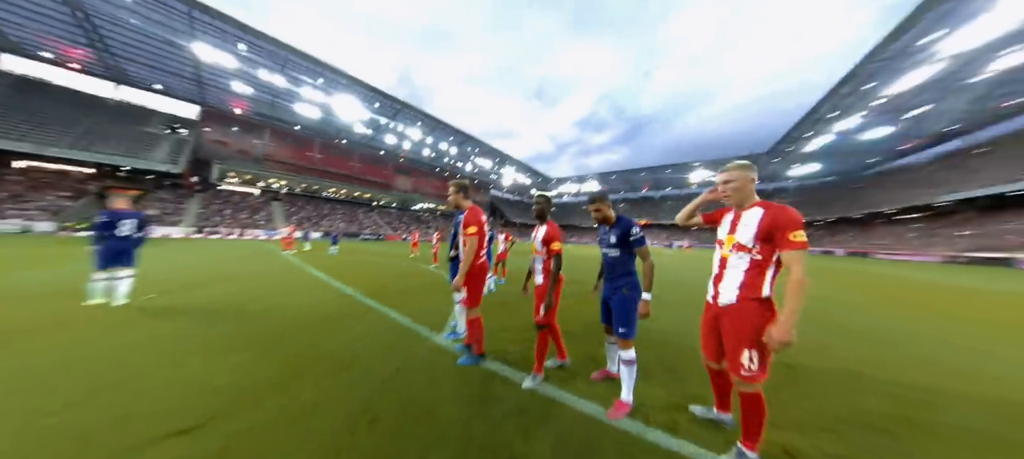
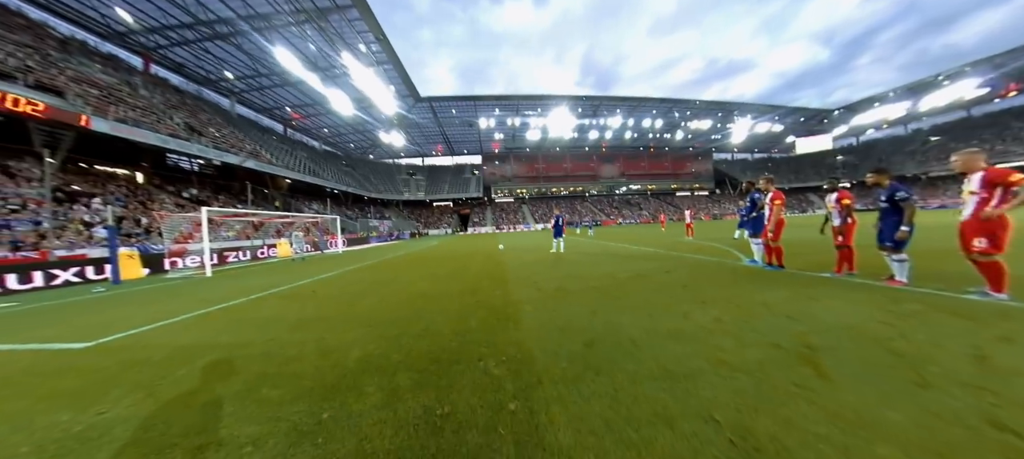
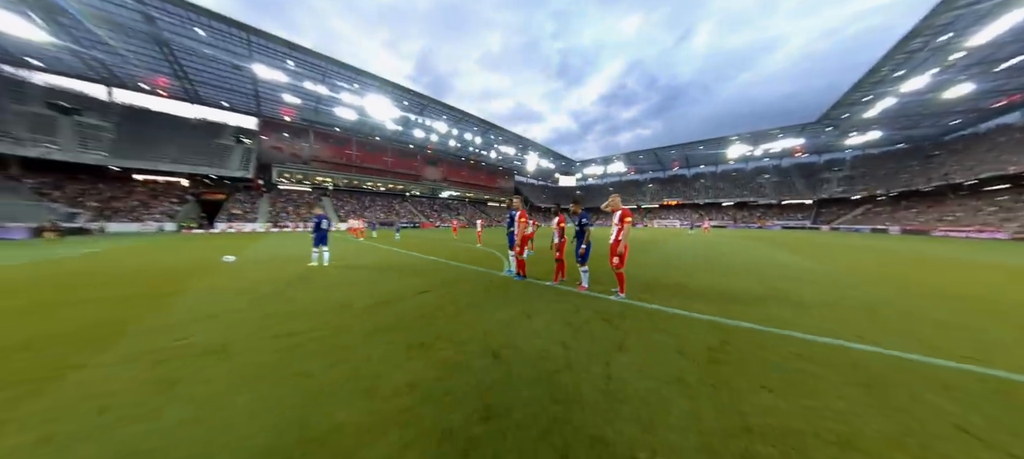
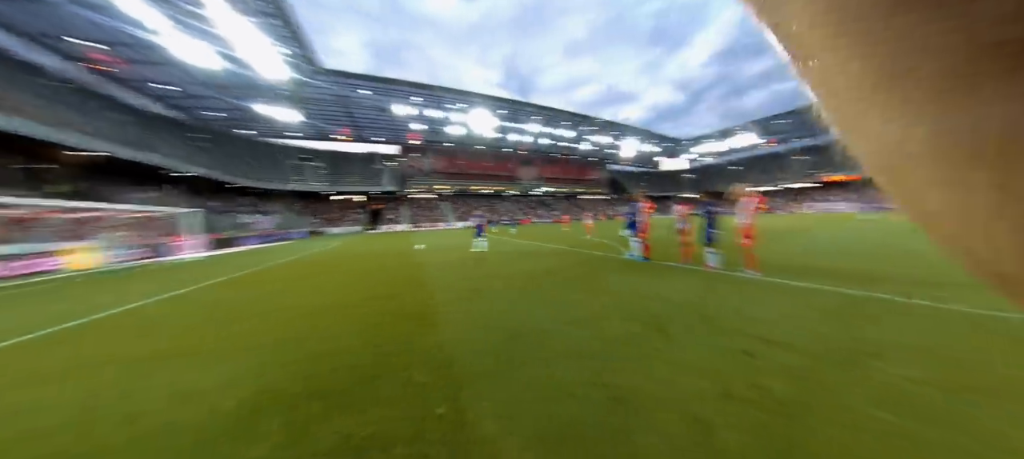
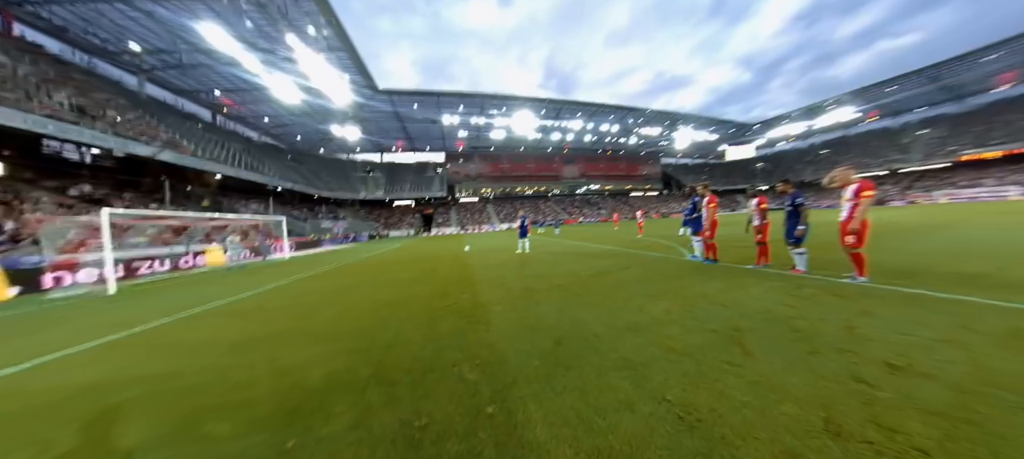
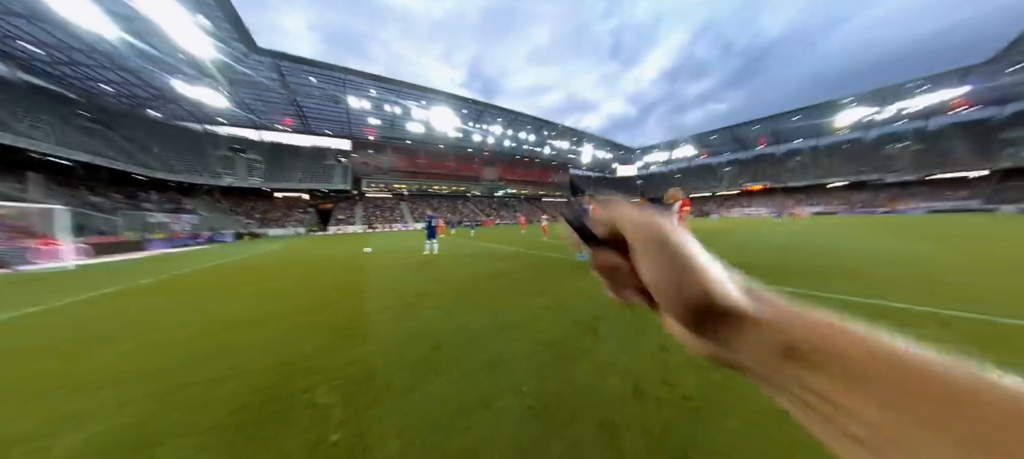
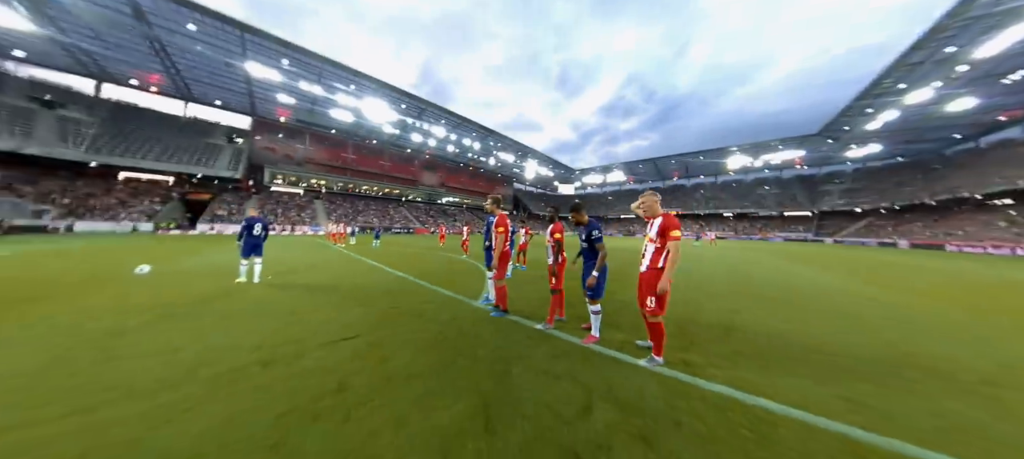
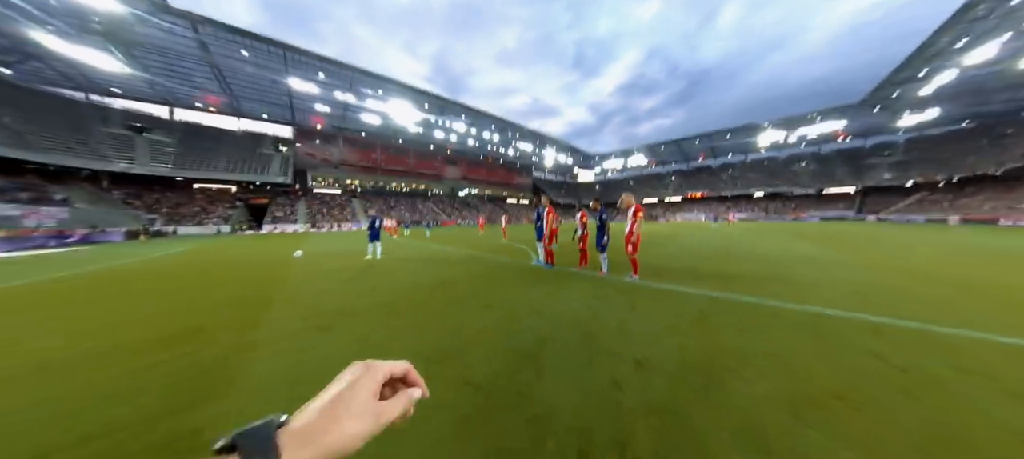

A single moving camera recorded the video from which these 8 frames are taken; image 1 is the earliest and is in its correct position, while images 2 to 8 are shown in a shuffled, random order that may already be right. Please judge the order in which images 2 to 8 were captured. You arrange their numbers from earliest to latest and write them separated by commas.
7, 3, 8, 6, 4, 5, 2
